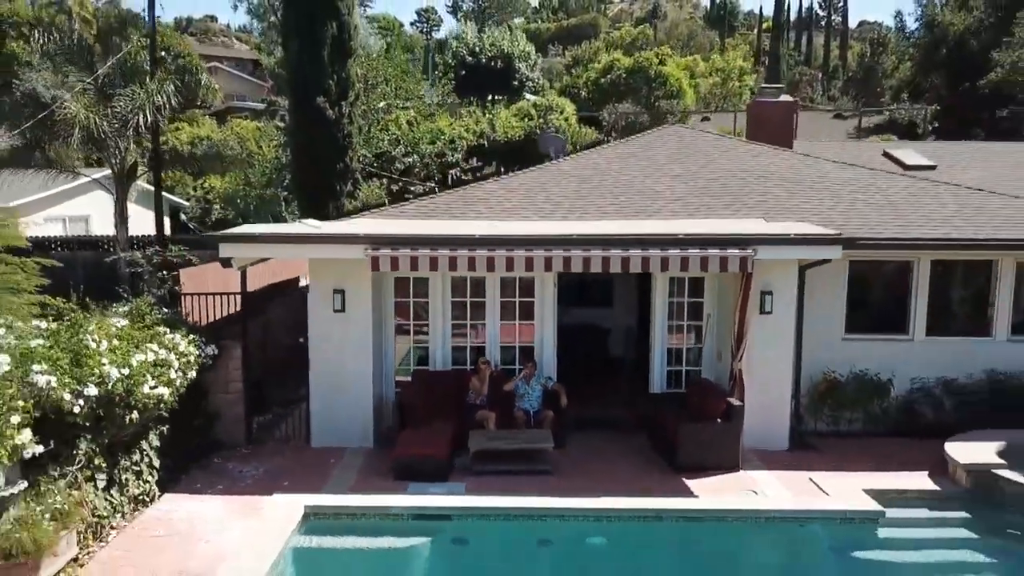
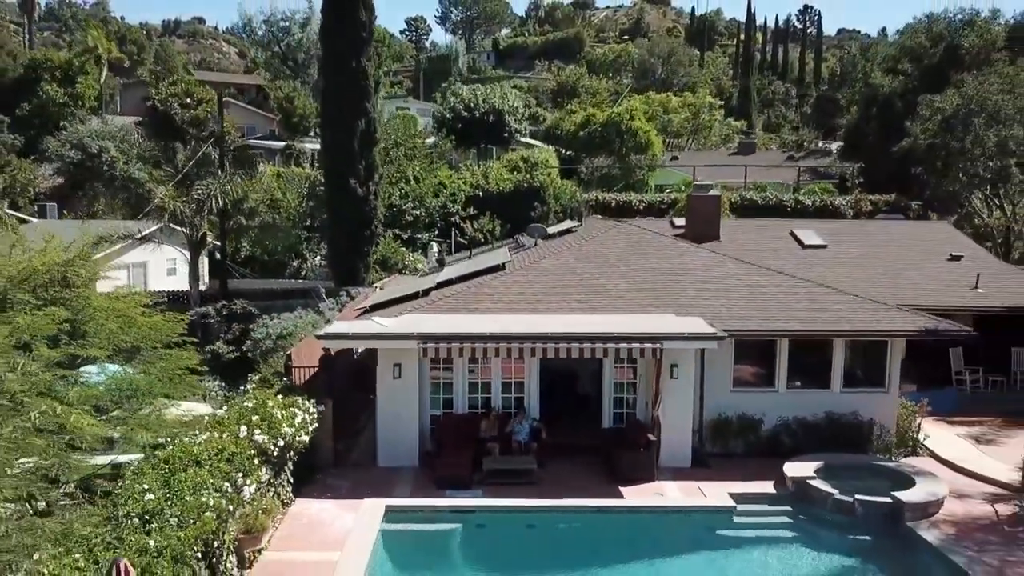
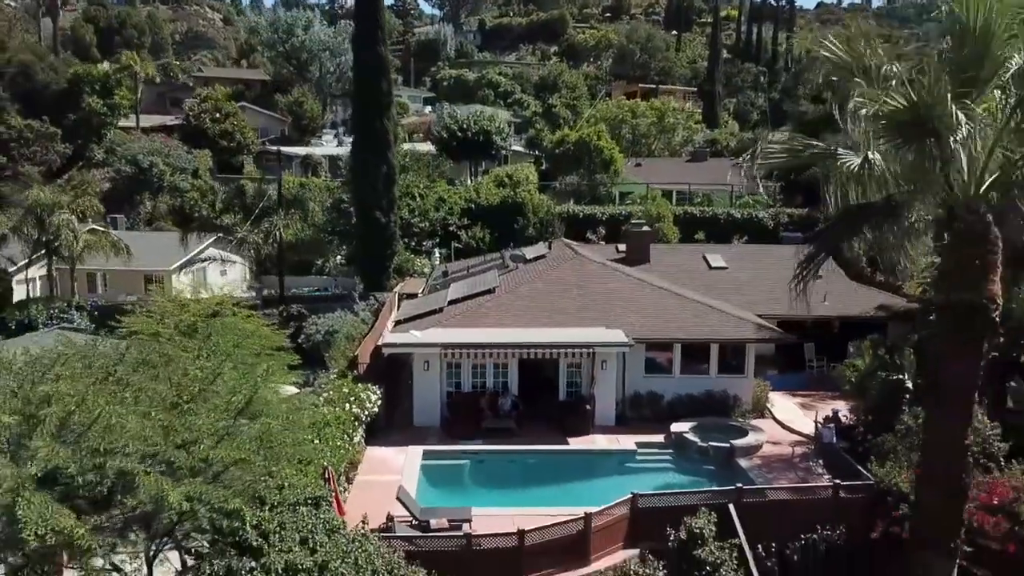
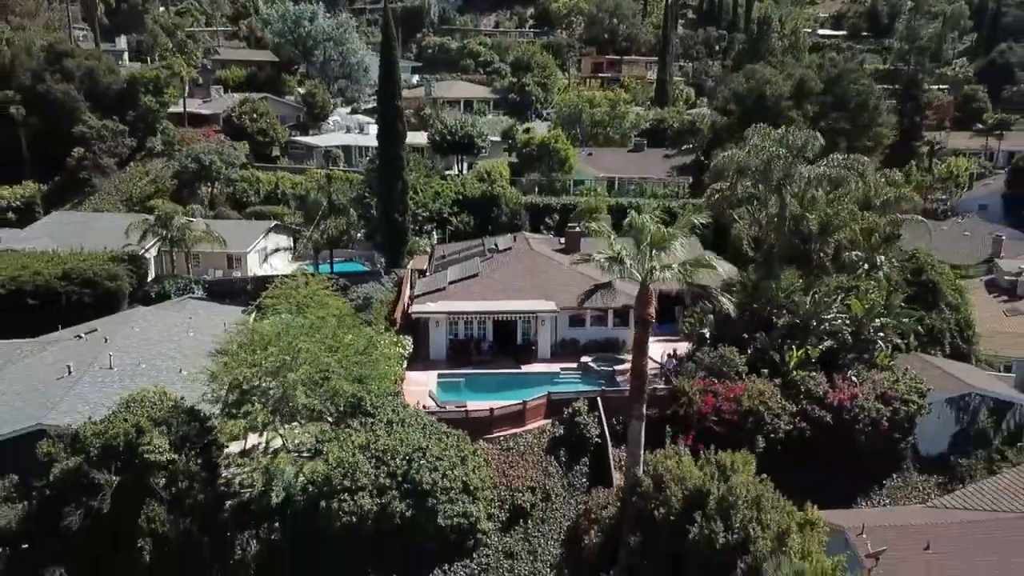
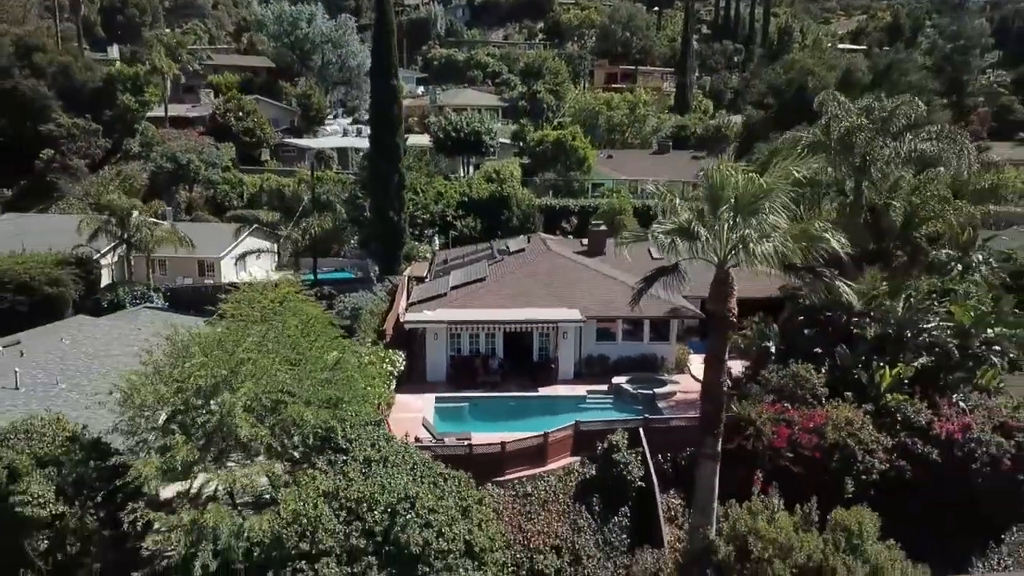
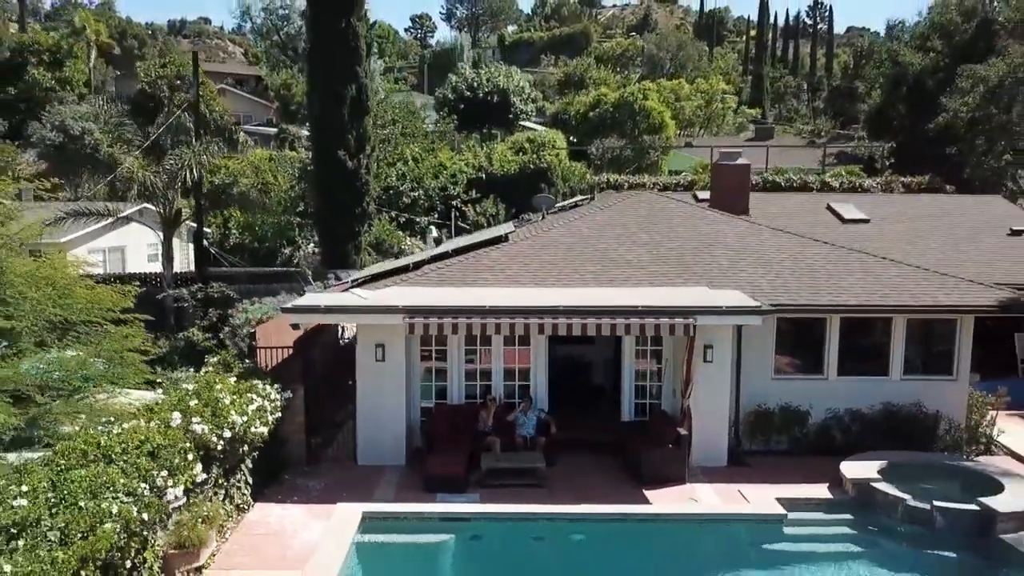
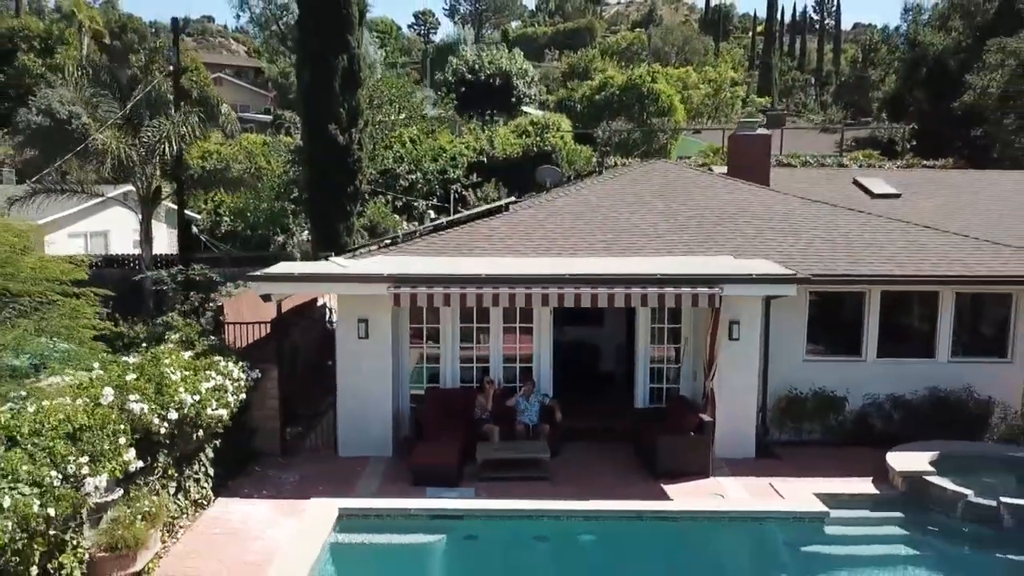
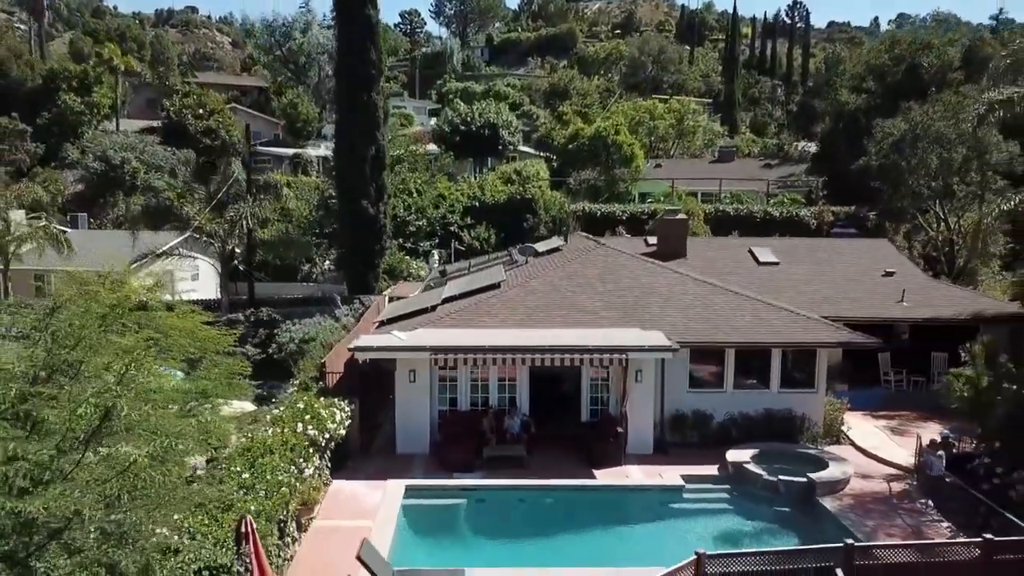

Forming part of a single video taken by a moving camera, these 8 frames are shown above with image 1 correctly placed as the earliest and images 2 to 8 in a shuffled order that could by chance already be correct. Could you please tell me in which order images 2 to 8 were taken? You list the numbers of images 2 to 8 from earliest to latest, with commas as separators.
7, 6, 2, 8, 3, 5, 4
